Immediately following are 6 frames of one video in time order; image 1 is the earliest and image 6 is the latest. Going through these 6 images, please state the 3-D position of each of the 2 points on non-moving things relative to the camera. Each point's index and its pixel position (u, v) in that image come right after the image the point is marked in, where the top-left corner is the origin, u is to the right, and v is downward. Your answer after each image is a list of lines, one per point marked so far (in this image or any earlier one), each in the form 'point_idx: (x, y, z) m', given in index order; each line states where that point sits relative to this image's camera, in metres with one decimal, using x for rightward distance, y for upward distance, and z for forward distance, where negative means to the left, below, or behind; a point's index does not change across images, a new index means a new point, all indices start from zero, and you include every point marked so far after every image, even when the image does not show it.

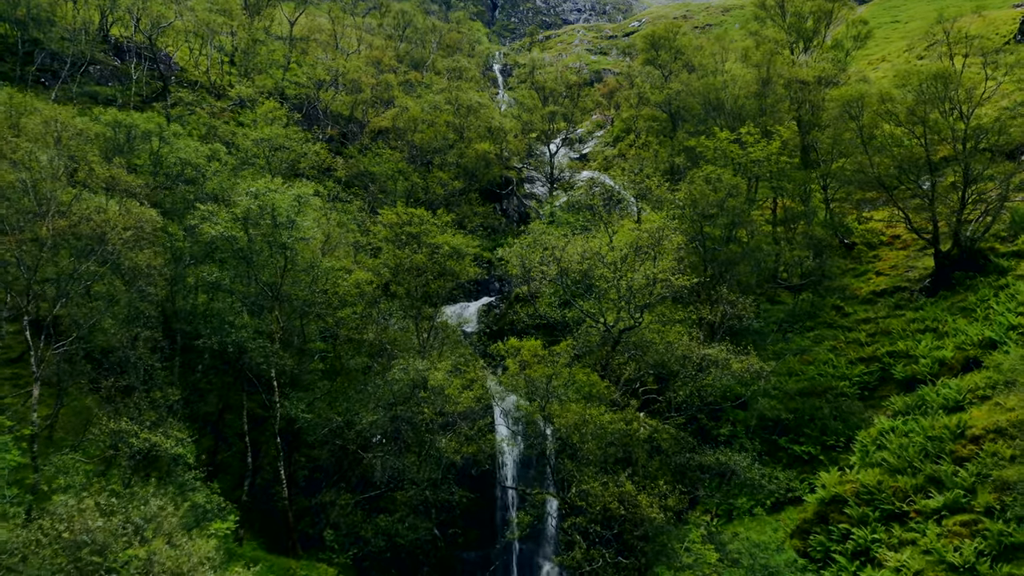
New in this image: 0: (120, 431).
0: (-13.2, -4.8, +19.4) m
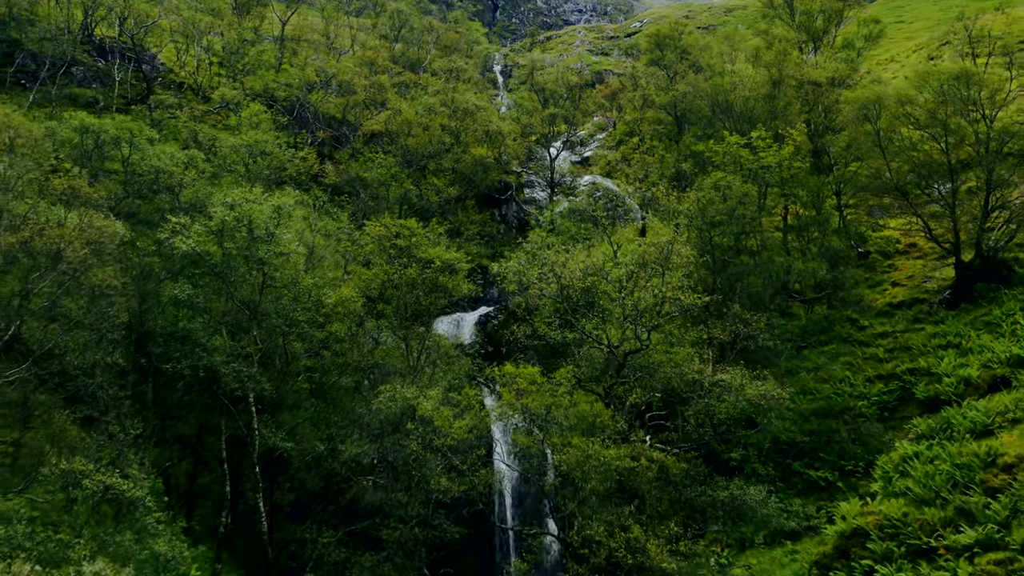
0: (-13.3, -5.5, +17.5) m
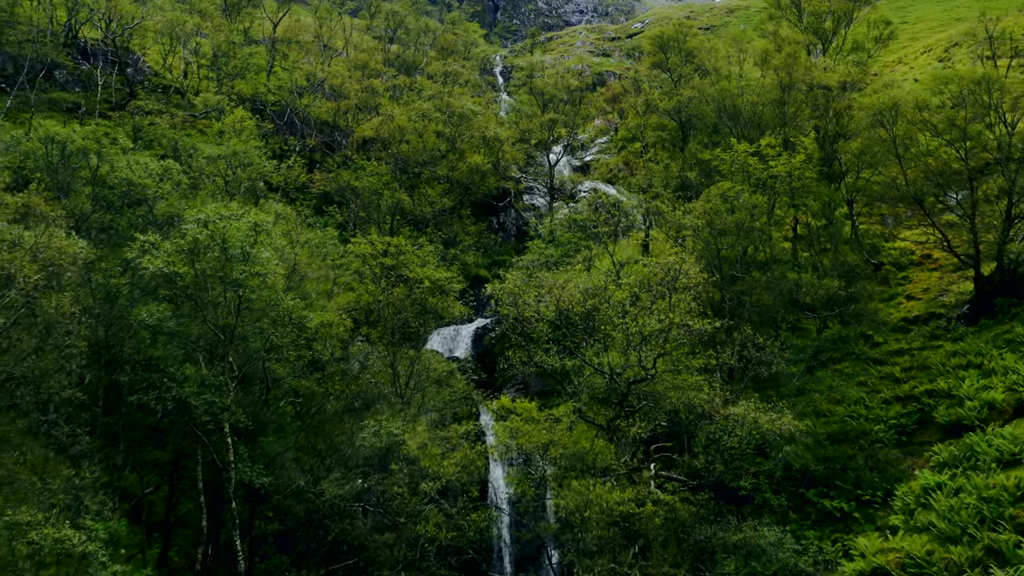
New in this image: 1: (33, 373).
0: (-13.5, -6.4, +15.8) m
1: (-15.8, -2.8, +19.2) m
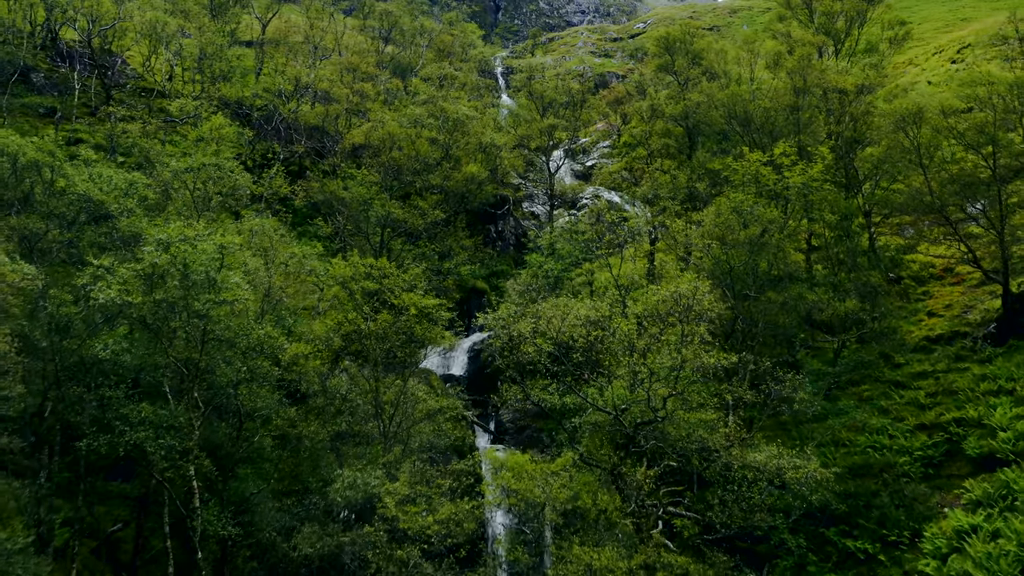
0: (-13.7, -7.4, +13.7) m
1: (-16.0, -3.8, +17.0) m
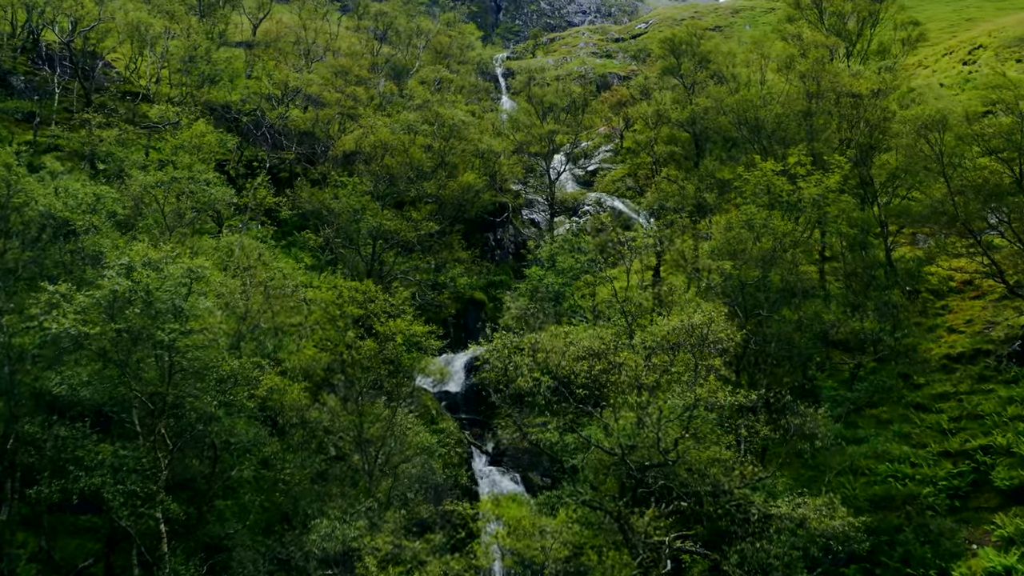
0: (-13.9, -8.3, +11.9) m
1: (-16.1, -4.7, +15.3) m
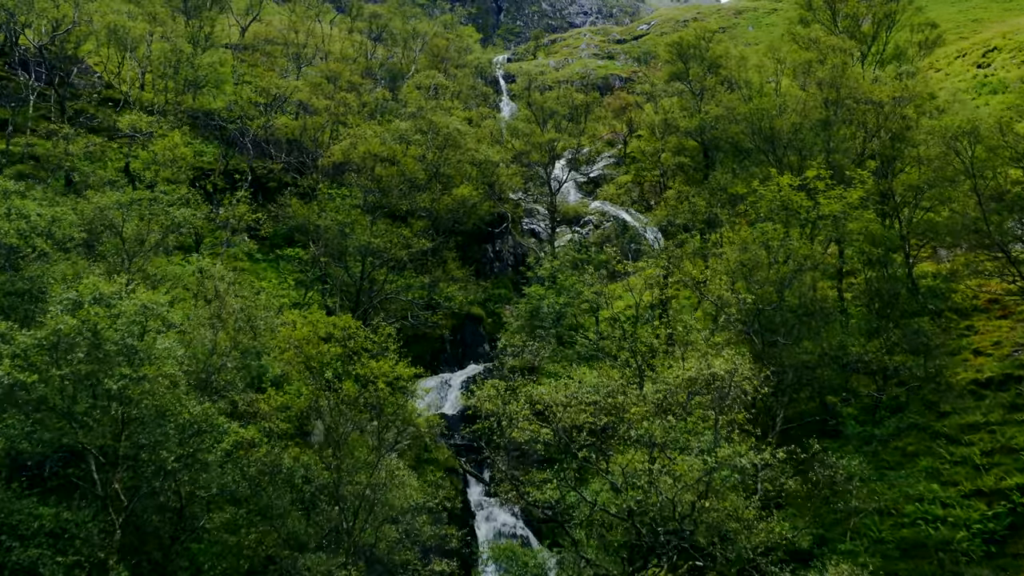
0: (-14.0, -9.4, +9.9) m
1: (-16.3, -5.8, +13.2) m
